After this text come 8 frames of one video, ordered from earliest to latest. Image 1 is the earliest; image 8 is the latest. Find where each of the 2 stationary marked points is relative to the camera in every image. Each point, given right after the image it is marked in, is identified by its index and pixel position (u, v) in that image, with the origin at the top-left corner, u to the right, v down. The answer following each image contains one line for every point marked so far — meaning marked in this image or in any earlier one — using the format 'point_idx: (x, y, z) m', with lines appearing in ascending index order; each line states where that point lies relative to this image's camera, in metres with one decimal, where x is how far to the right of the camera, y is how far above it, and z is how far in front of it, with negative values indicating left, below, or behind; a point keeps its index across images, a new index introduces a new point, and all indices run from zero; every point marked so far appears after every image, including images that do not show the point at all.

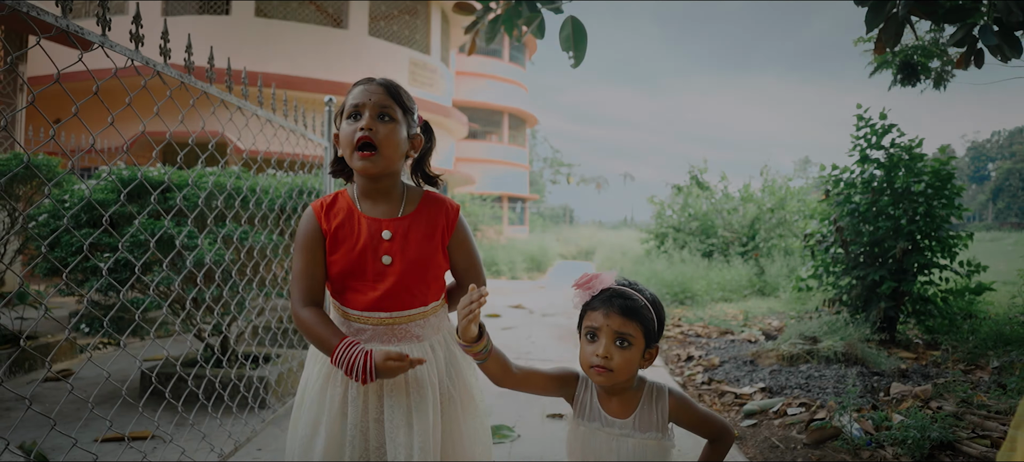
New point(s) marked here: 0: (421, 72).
0: (-1.9, +3.3, +12.6) m
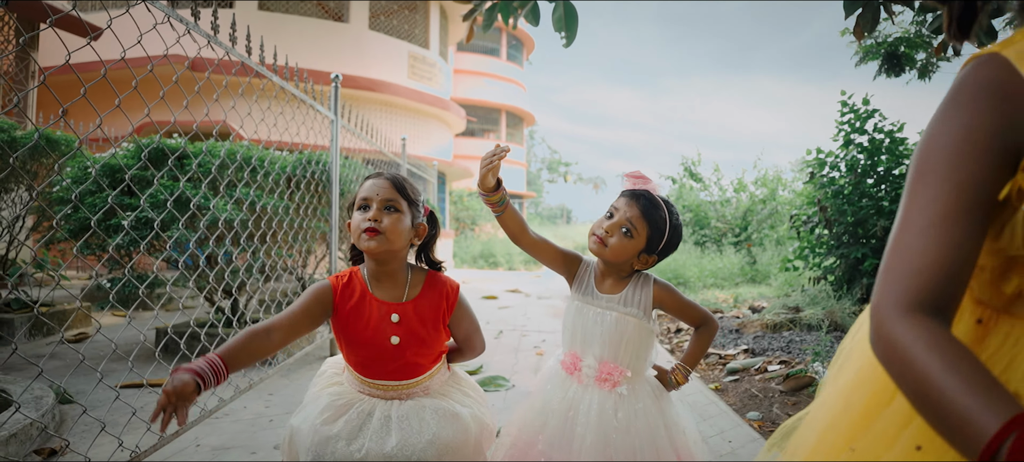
0: (-2.0, +3.5, +12.8) m
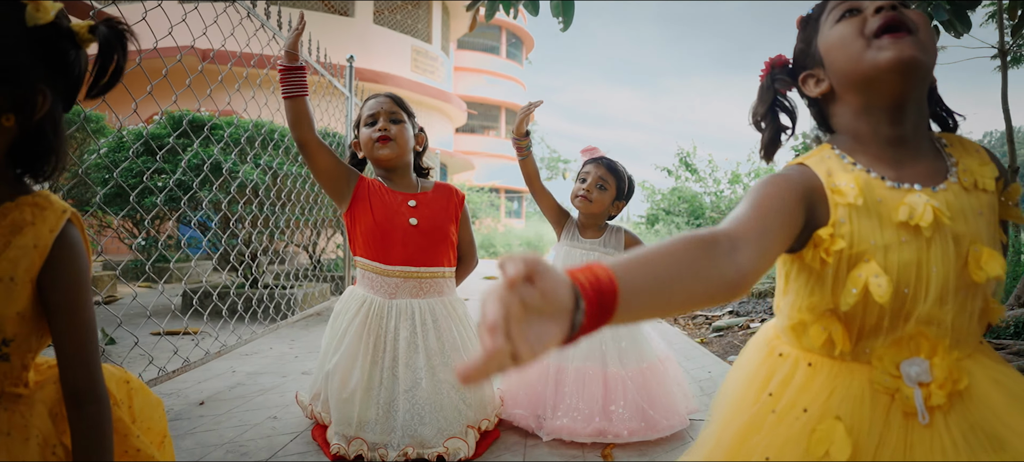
0: (-2.0, +3.7, +13.2) m
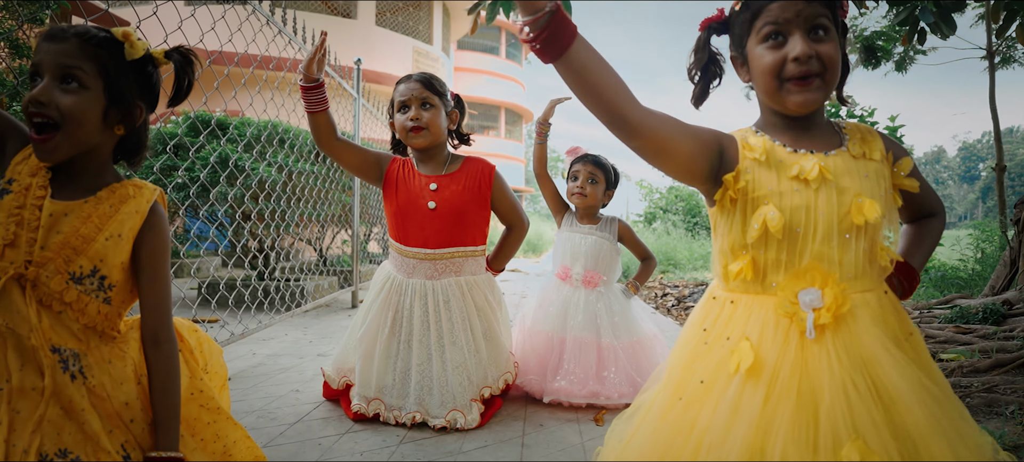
0: (-2.0, +3.8, +13.4) m
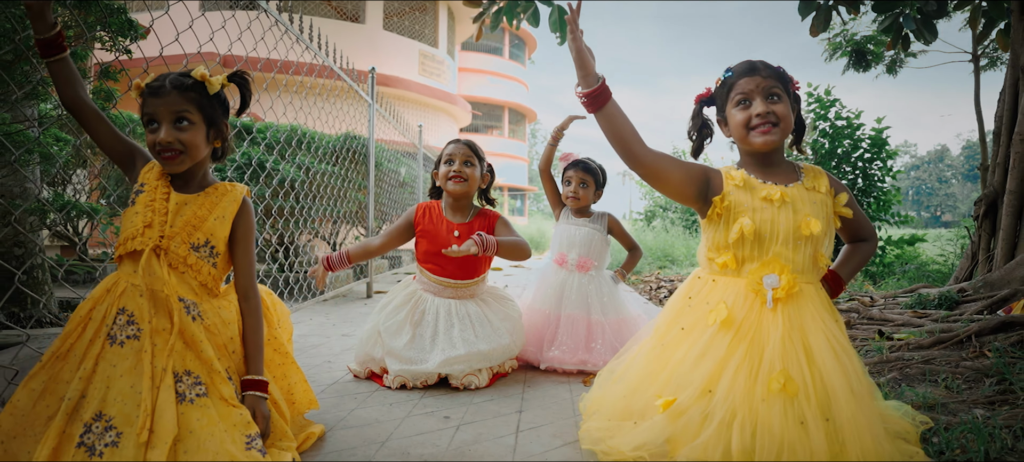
0: (-1.9, +3.8, +13.8) m
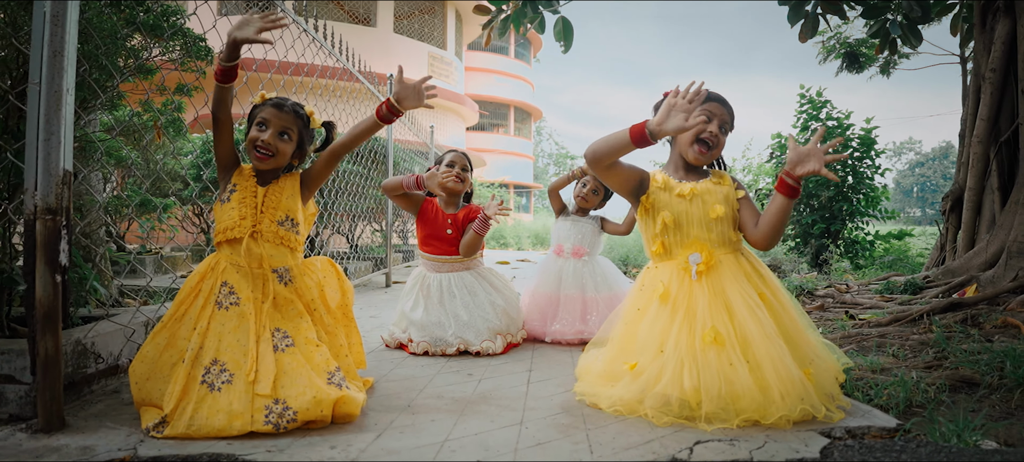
0: (-1.7, +3.9, +14.3) m
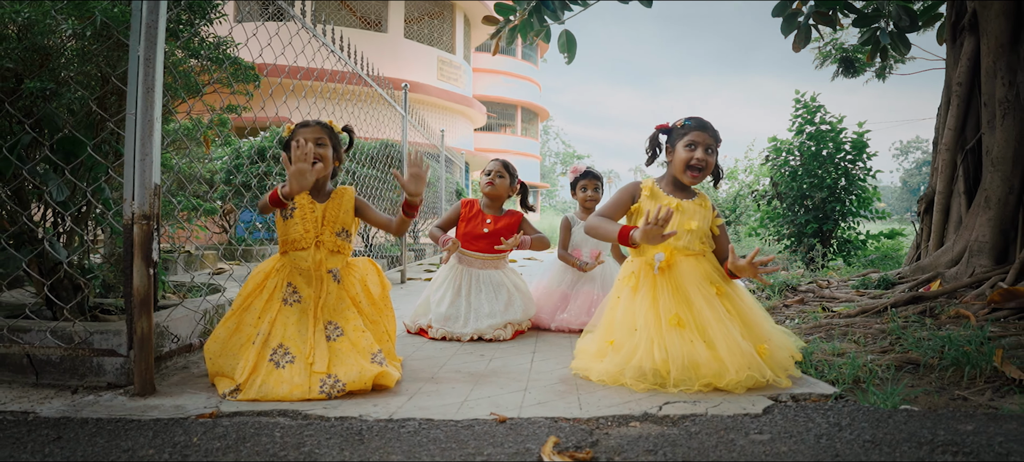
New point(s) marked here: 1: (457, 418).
0: (-1.6, +3.9, +14.7) m
1: (-0.2, -0.6, +1.9) m
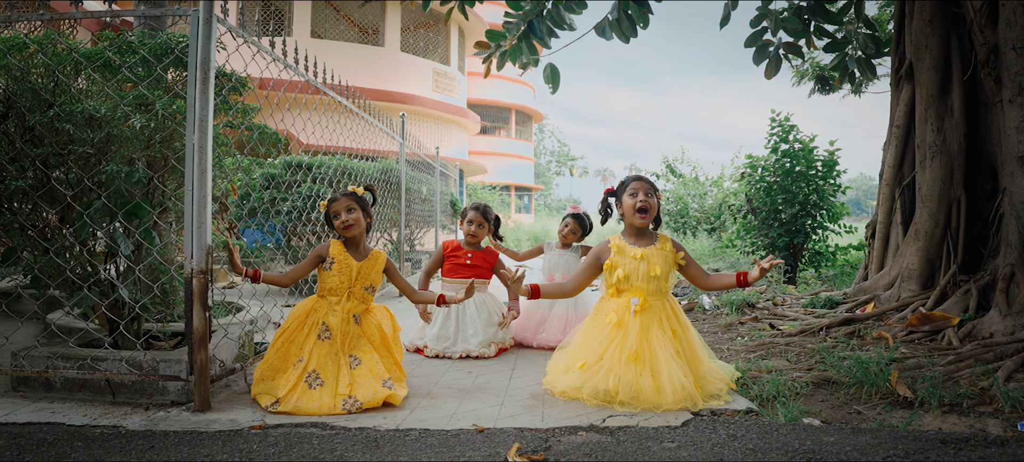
0: (-1.7, +3.8, +15.2) m
1: (-0.3, -0.8, +2.5) m
